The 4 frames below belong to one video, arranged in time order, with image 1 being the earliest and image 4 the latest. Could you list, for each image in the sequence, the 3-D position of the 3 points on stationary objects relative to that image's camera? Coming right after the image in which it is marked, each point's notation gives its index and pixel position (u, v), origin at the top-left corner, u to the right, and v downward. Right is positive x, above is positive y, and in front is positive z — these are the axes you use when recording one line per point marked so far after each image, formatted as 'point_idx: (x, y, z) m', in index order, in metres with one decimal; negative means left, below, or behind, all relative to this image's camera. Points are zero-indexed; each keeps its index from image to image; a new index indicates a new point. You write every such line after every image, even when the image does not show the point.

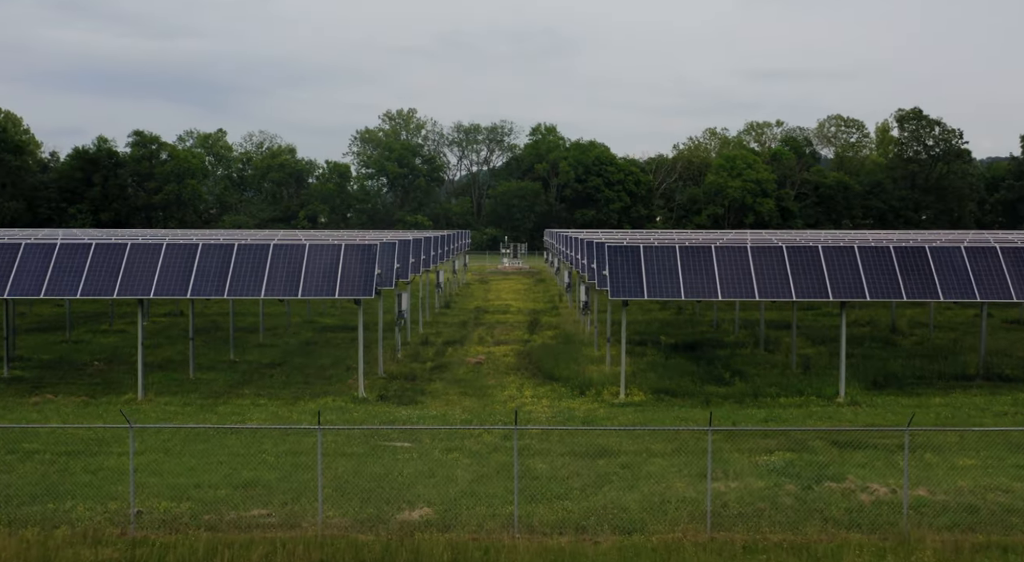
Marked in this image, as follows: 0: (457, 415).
0: (-1.2, -2.8, +18.7) m
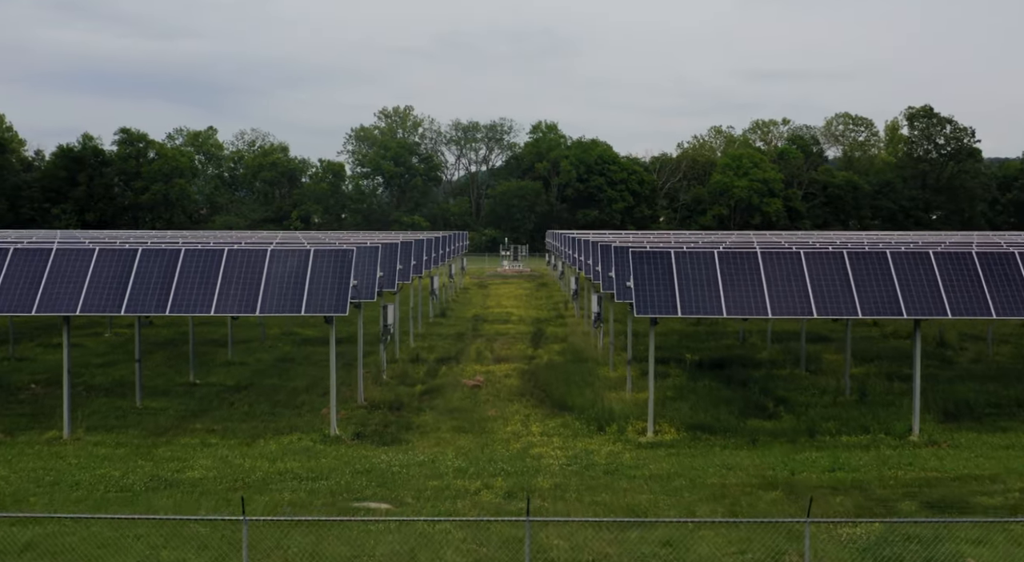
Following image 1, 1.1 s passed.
0: (-1.1, -3.1, +15.2) m
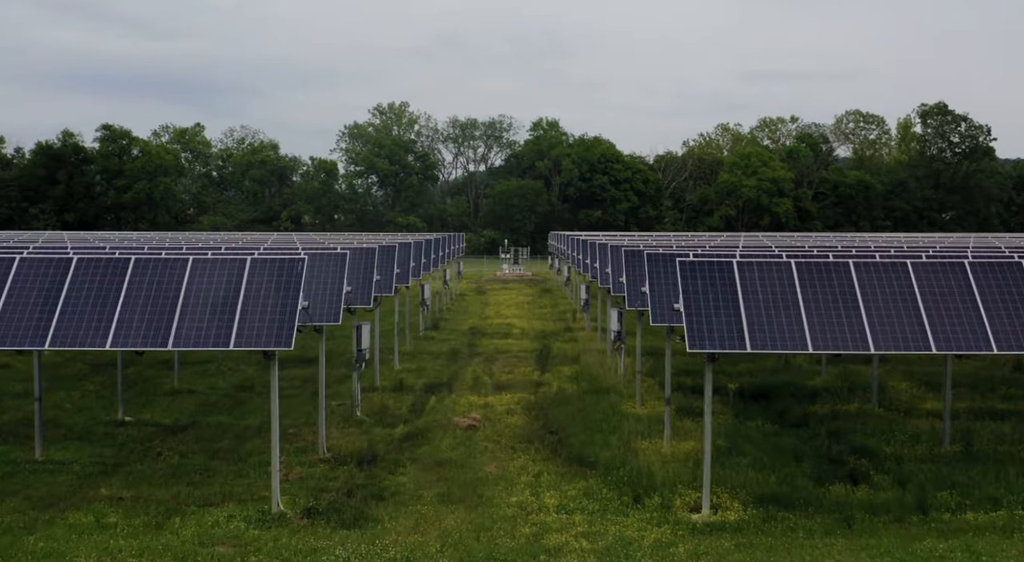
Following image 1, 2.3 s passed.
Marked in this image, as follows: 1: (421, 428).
0: (-1.0, -3.4, +10.8) m
1: (-1.8, -2.9, +17.3) m
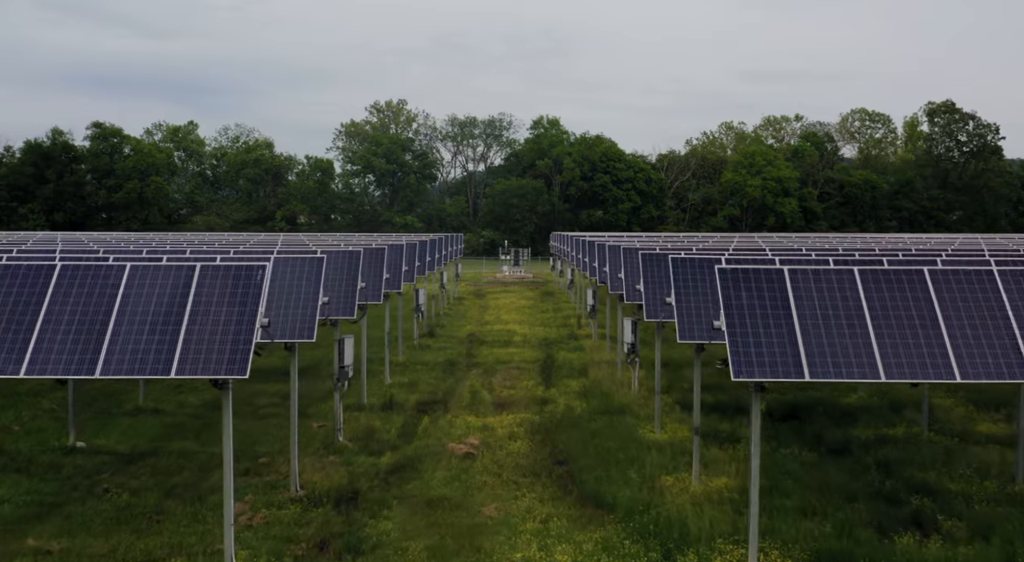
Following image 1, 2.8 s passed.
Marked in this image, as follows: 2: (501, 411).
0: (-0.9, -3.5, +8.7) m
1: (-1.7, -3.0, +15.2) m
2: (-0.2, -2.8, +19.2) m
